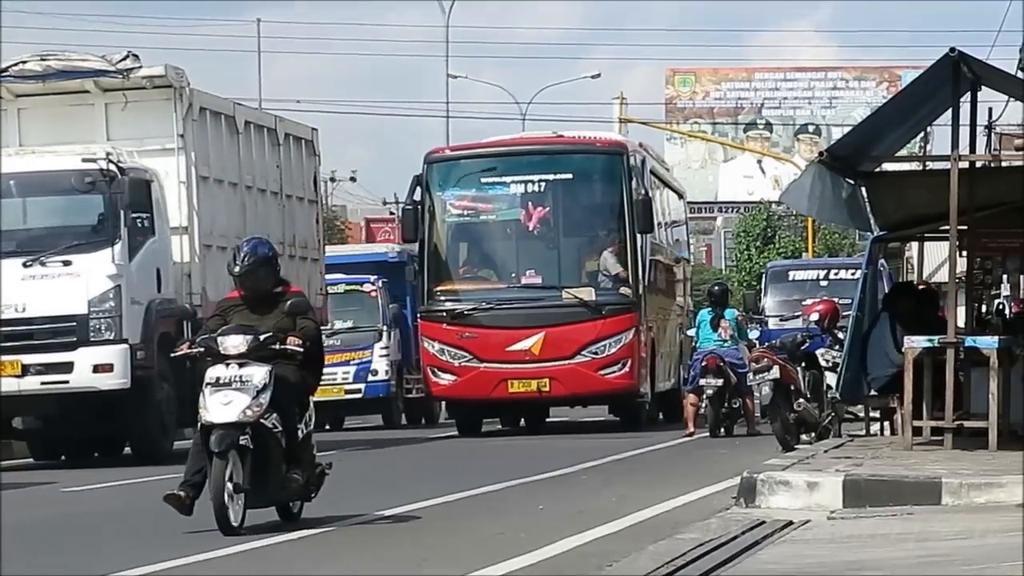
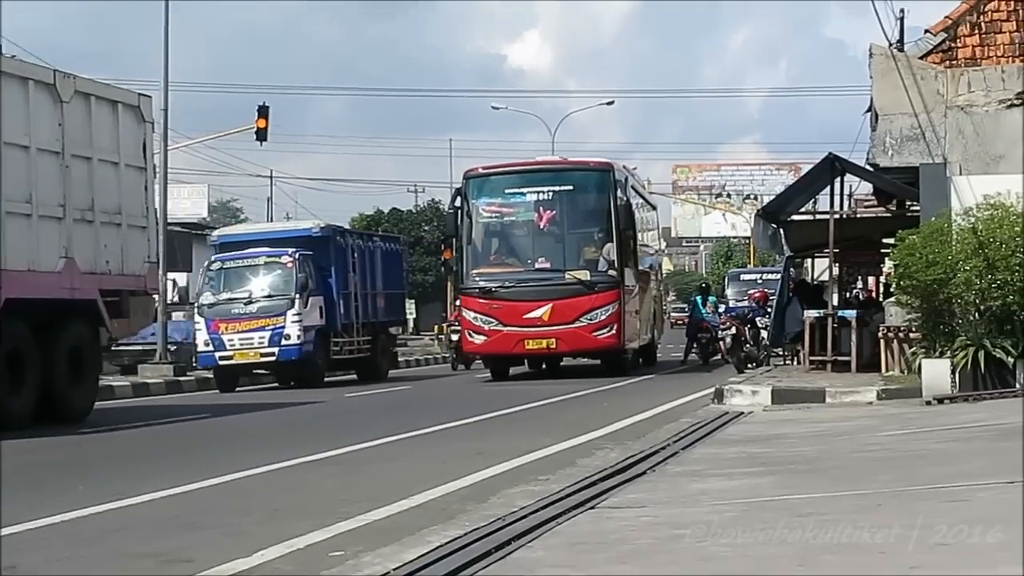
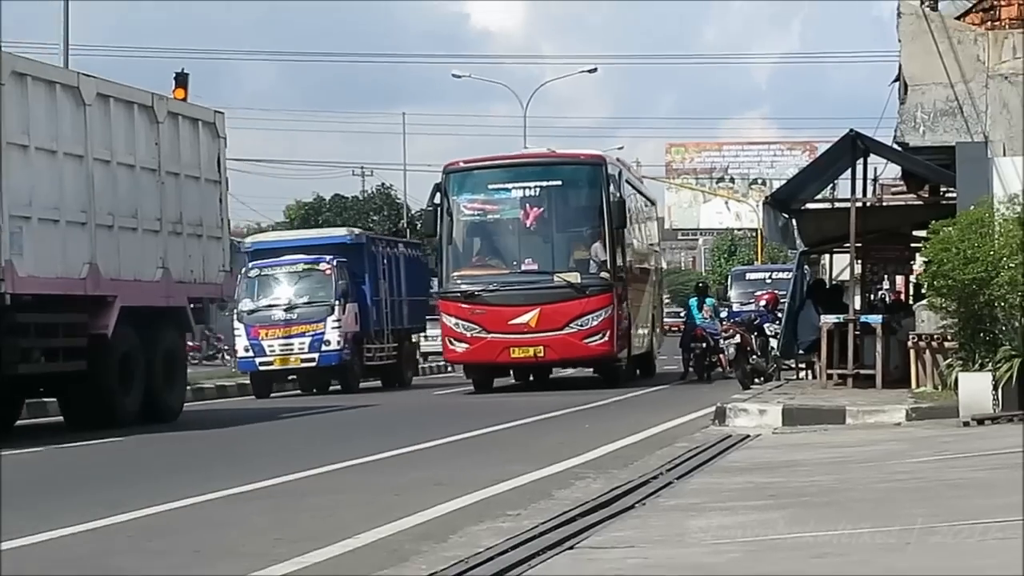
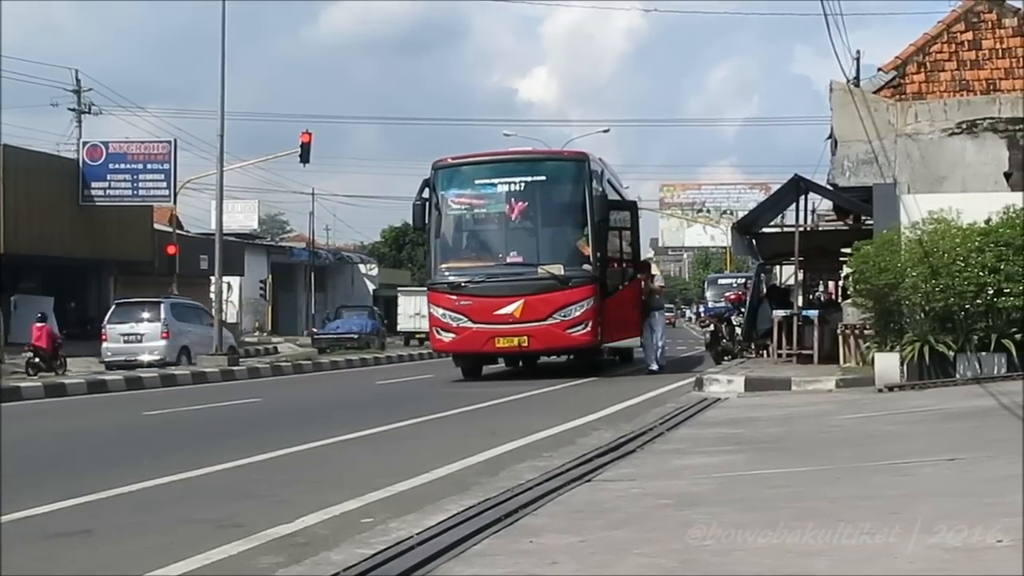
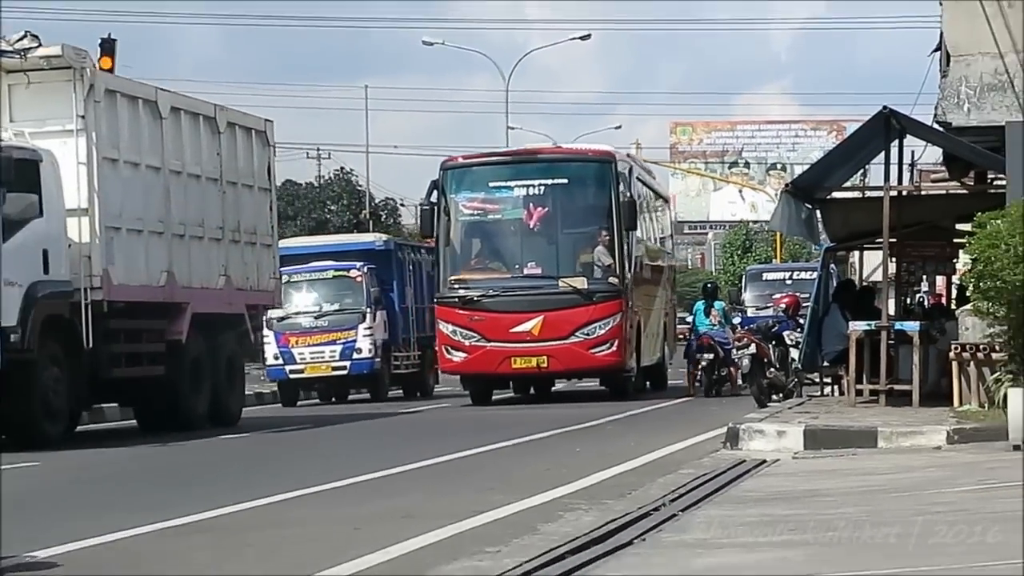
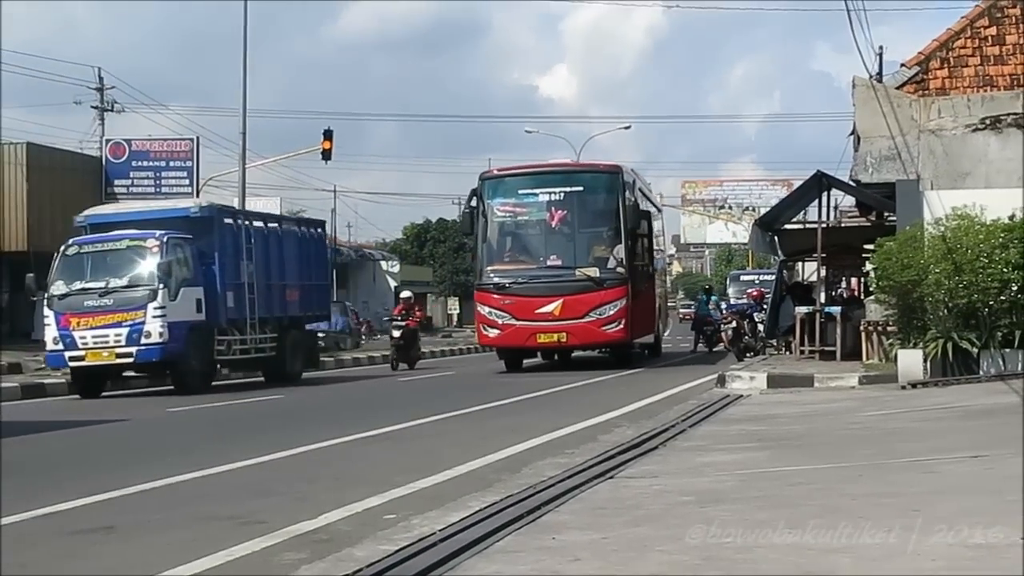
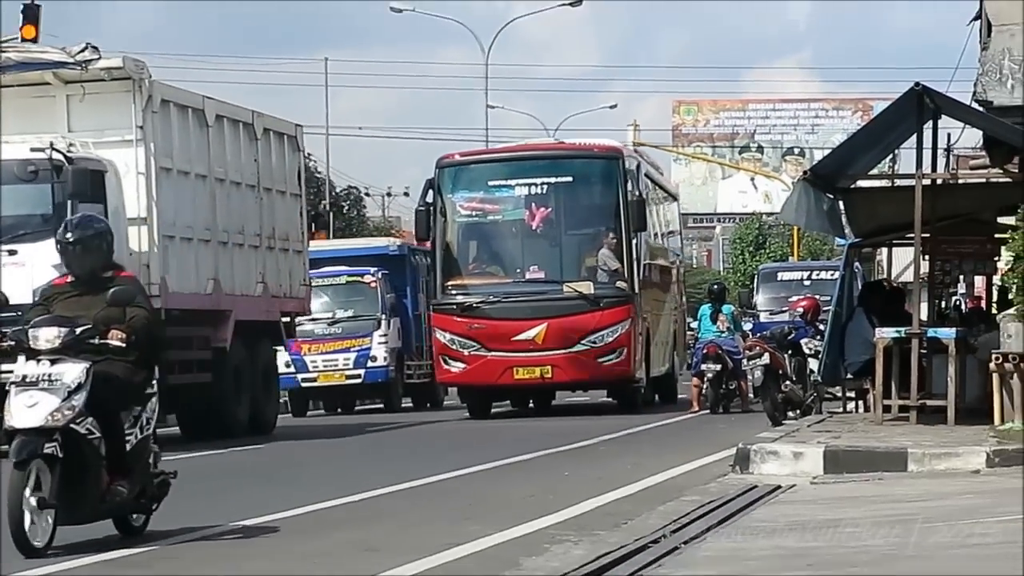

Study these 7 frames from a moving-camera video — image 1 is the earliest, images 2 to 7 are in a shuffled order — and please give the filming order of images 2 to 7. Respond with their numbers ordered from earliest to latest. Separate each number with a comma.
7, 5, 3, 2, 6, 4
